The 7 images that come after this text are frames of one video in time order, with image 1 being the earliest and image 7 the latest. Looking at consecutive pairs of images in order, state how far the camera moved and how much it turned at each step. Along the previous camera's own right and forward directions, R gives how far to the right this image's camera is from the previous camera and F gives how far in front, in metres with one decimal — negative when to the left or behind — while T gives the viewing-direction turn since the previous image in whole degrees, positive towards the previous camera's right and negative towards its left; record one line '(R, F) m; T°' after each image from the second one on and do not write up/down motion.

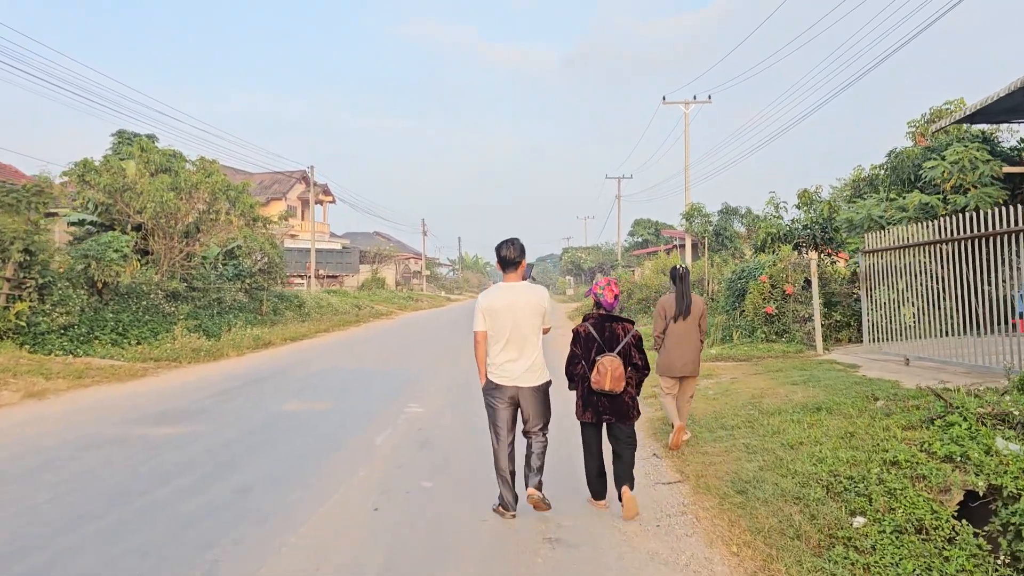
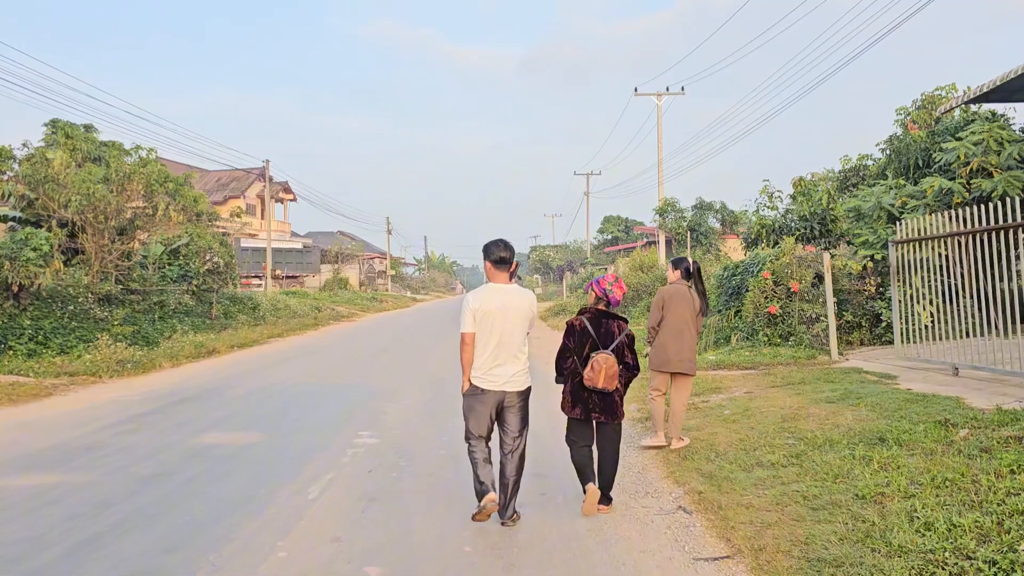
(-0.1, +1.4) m; +2°
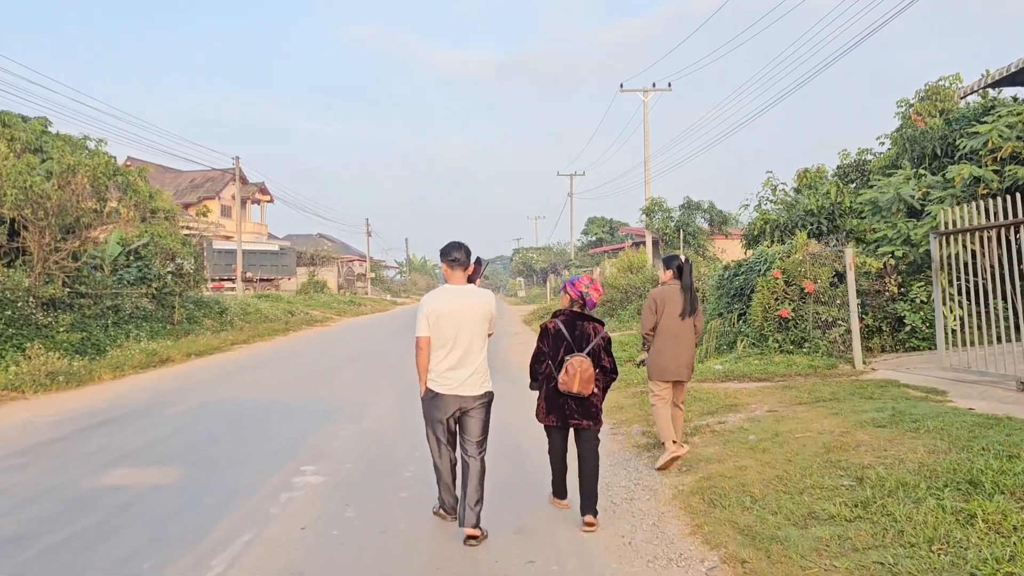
(0.0, +1.2) m; +1°
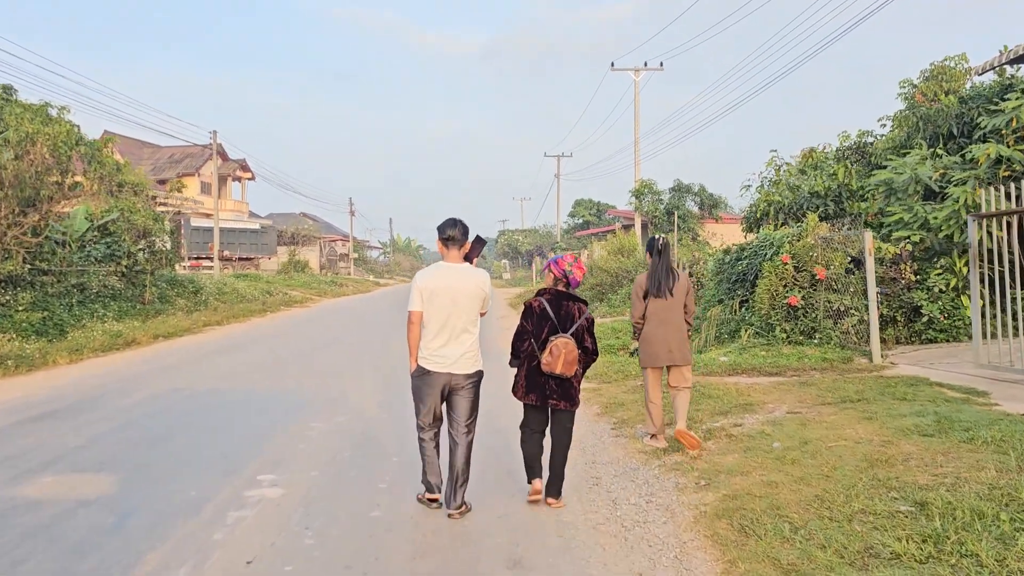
(0.0, +0.7) m; +1°
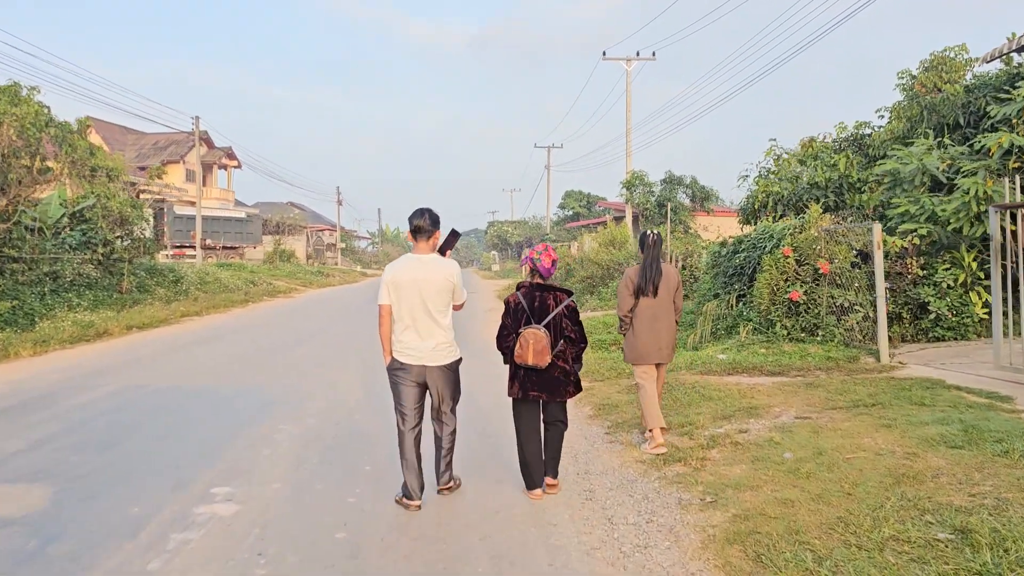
(0.0, +0.5) m; +1°
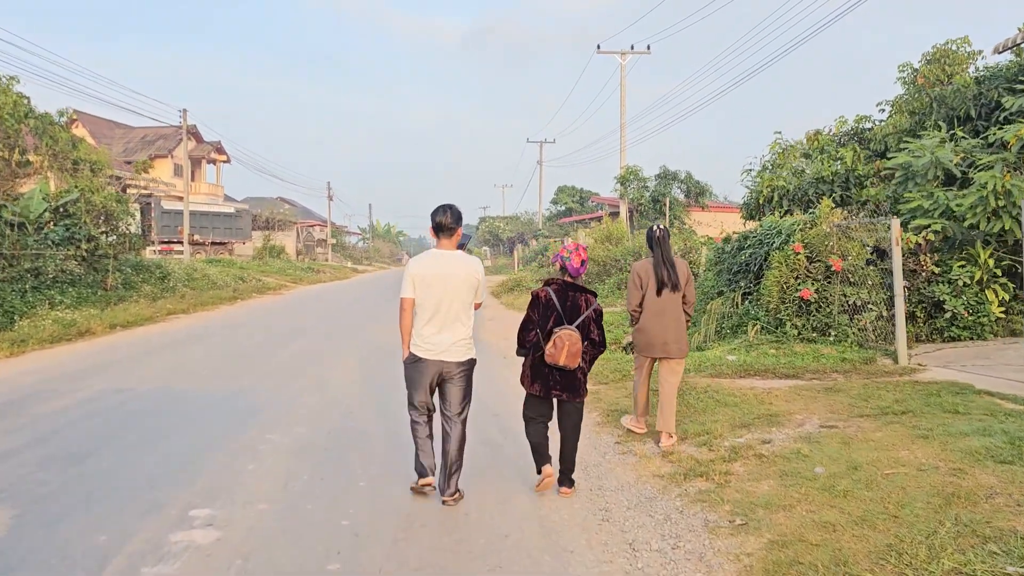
(-0.1, +0.4) m; +1°
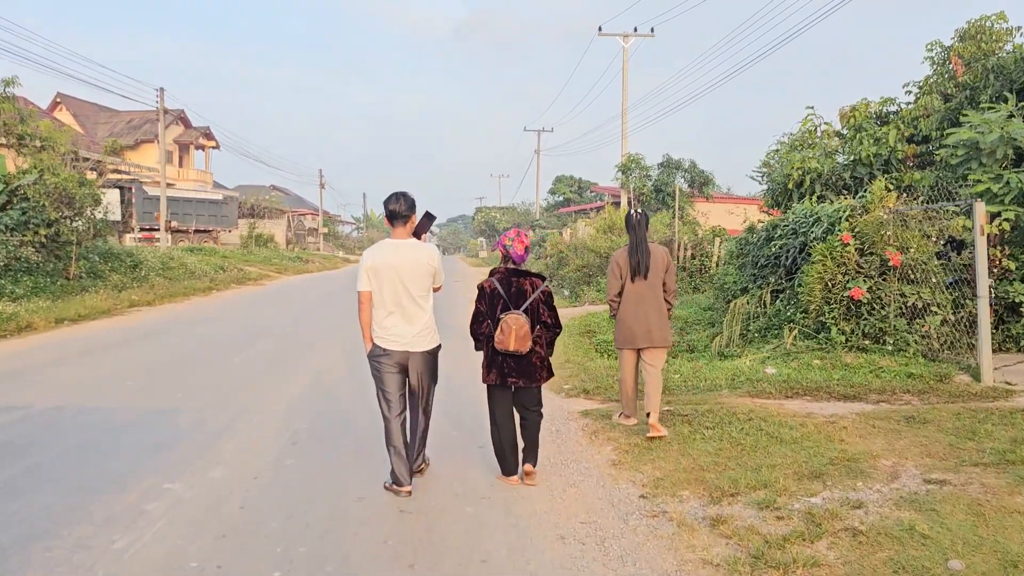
(0.0, +1.3) m; 0°
